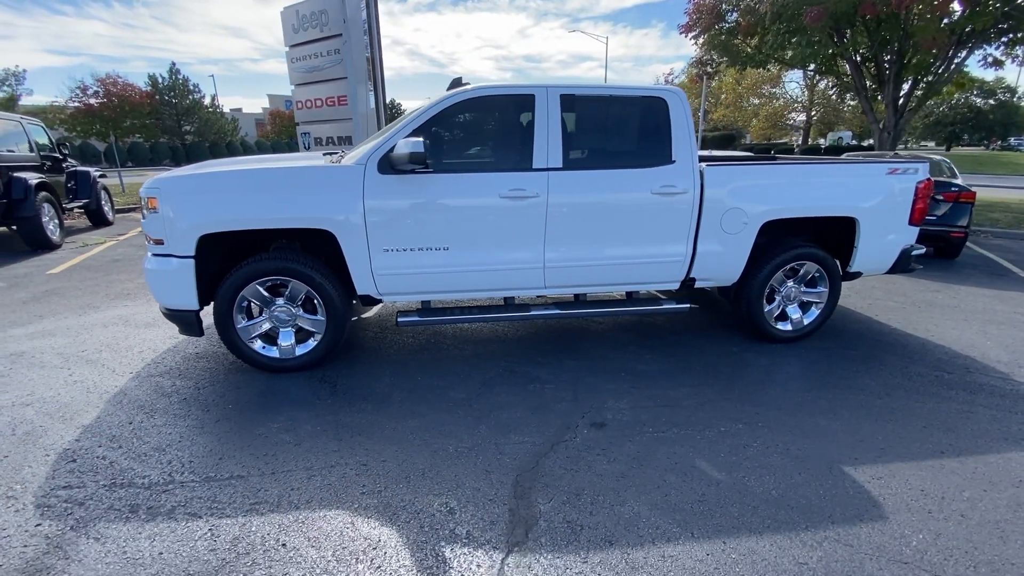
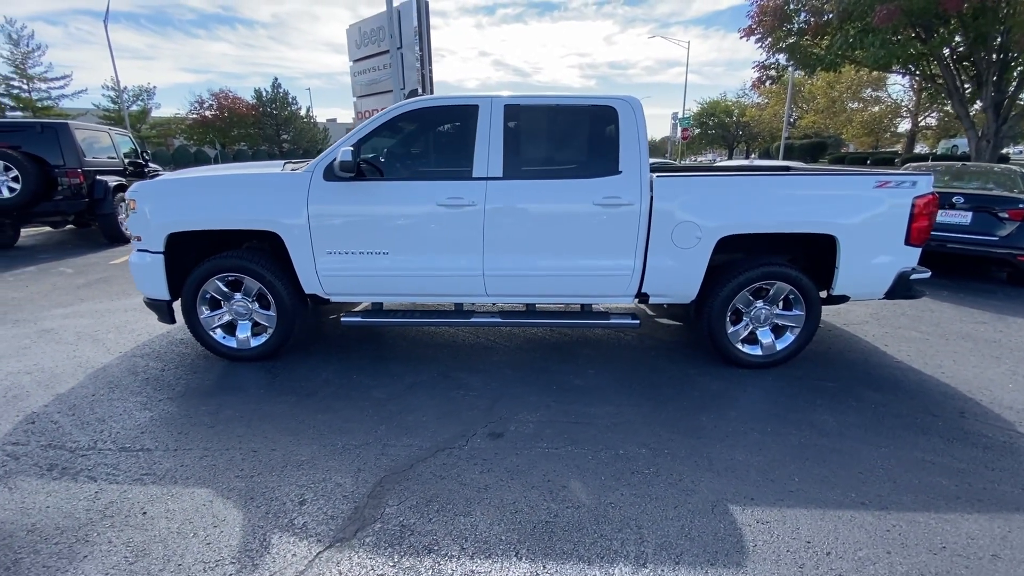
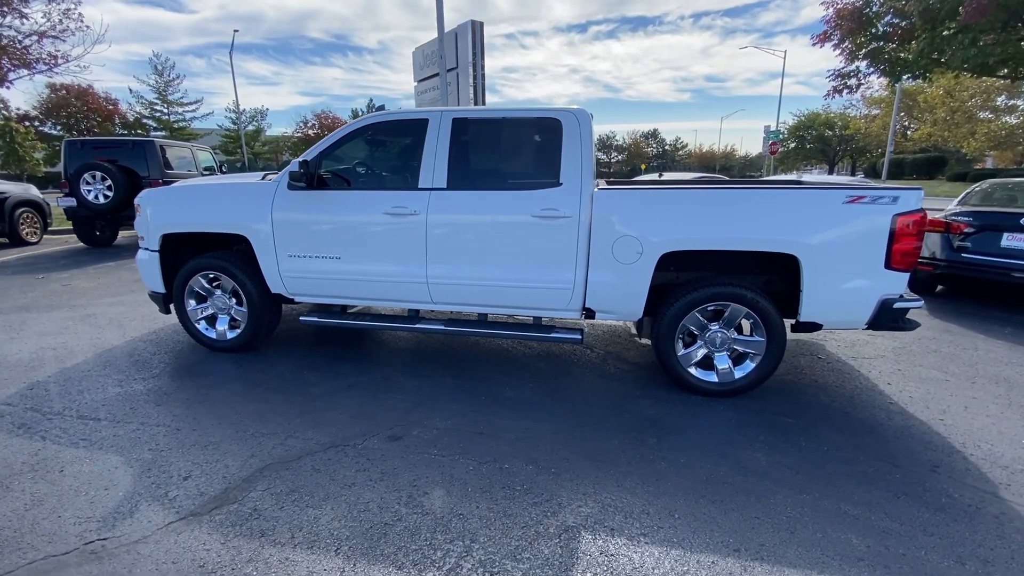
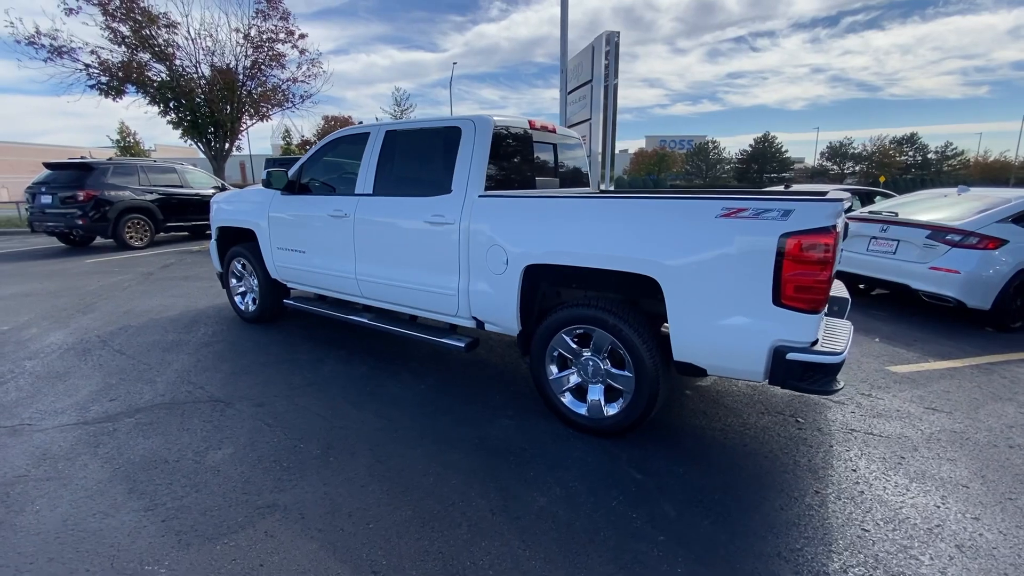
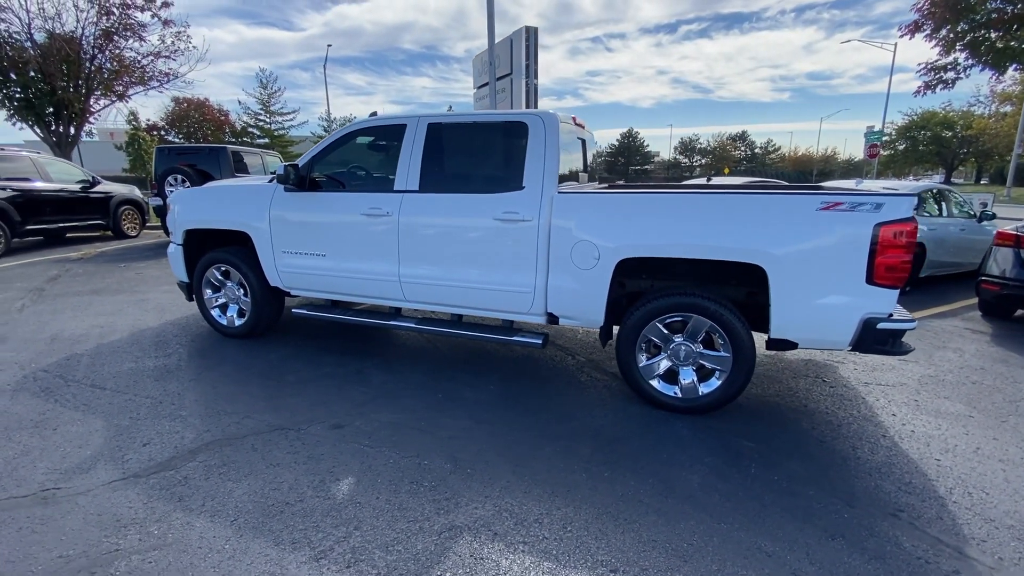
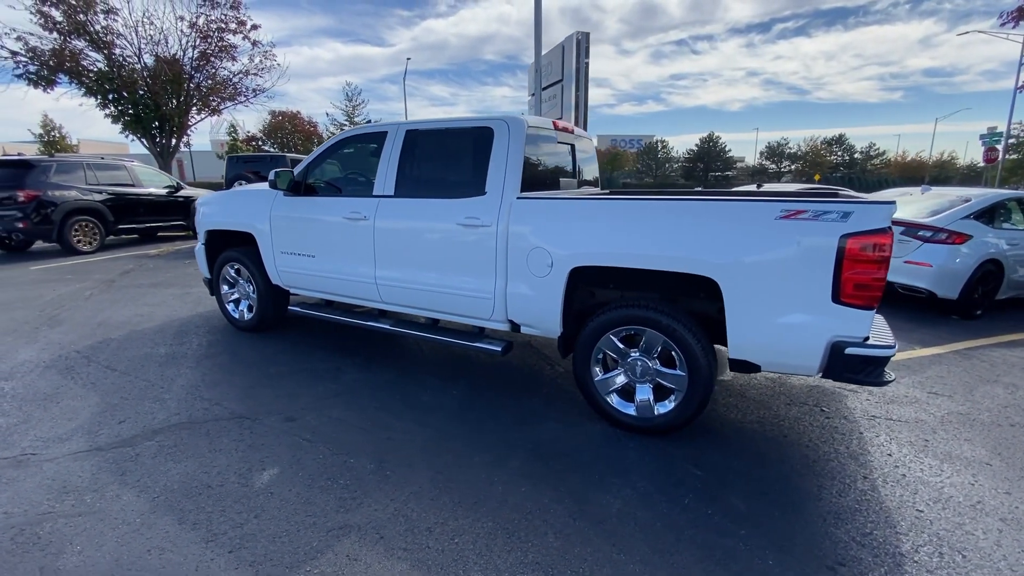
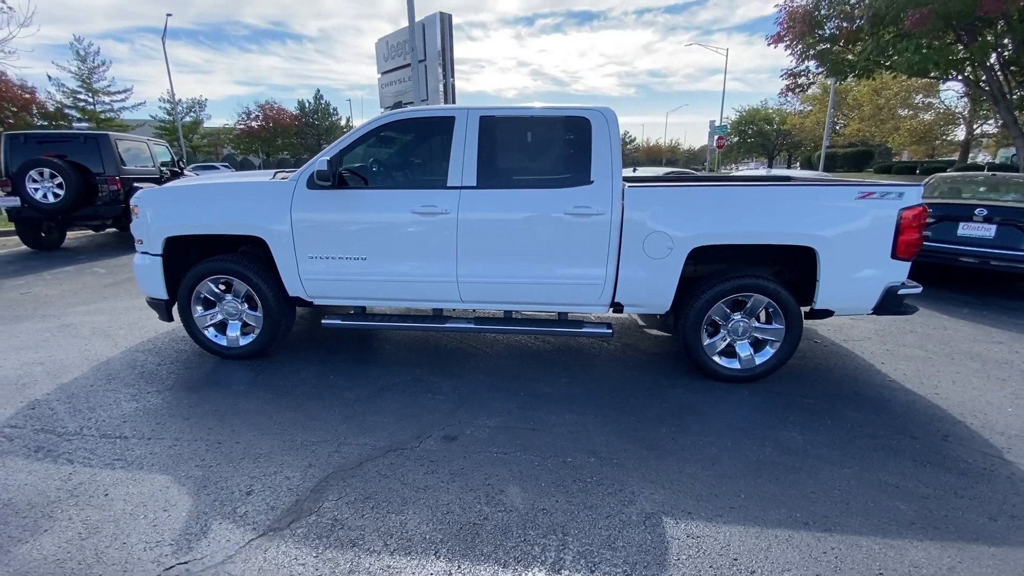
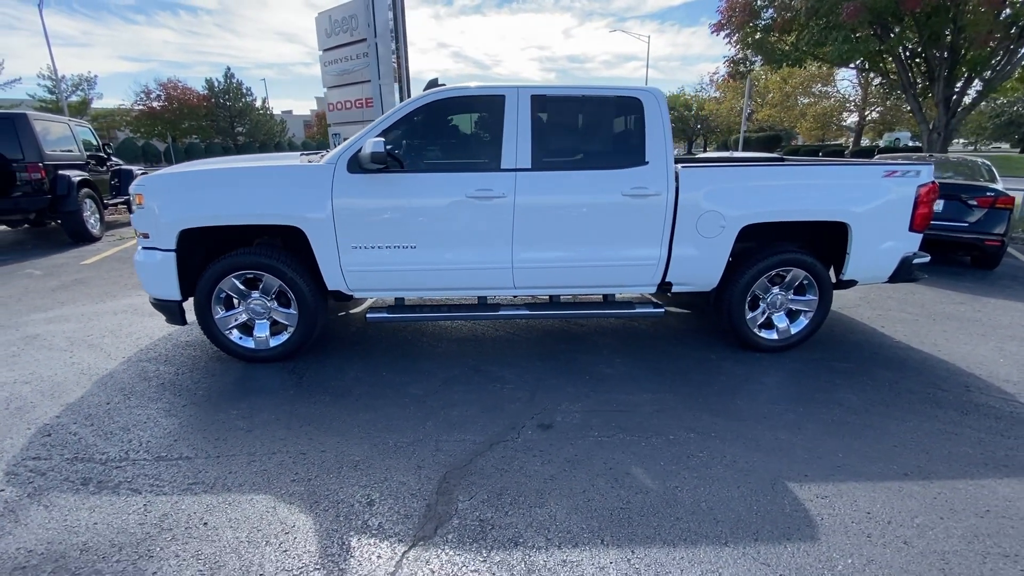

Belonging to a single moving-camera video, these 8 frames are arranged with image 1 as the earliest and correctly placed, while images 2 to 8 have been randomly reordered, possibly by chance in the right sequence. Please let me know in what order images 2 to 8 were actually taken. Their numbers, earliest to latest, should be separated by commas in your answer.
8, 2, 7, 3, 5, 6, 4
